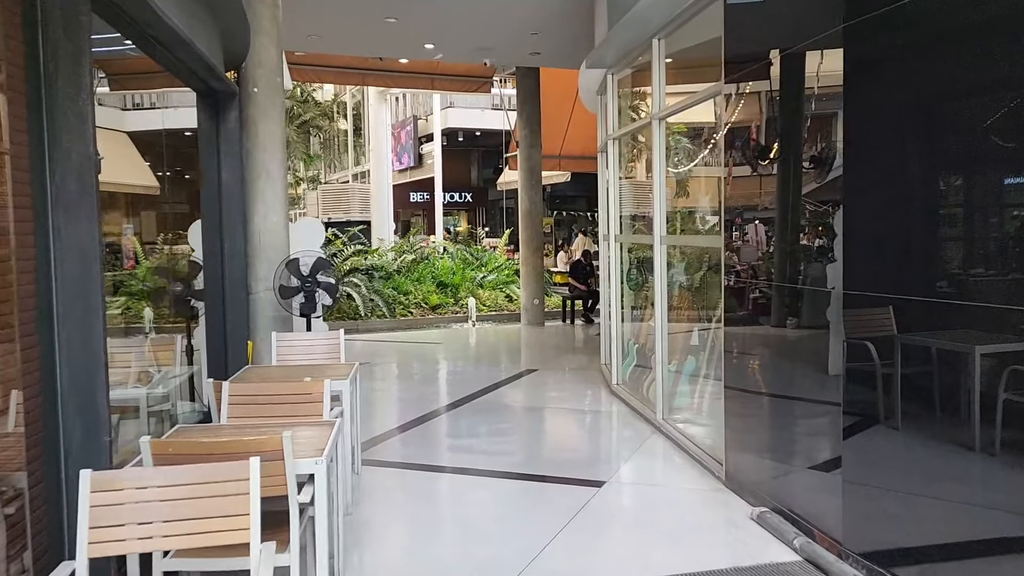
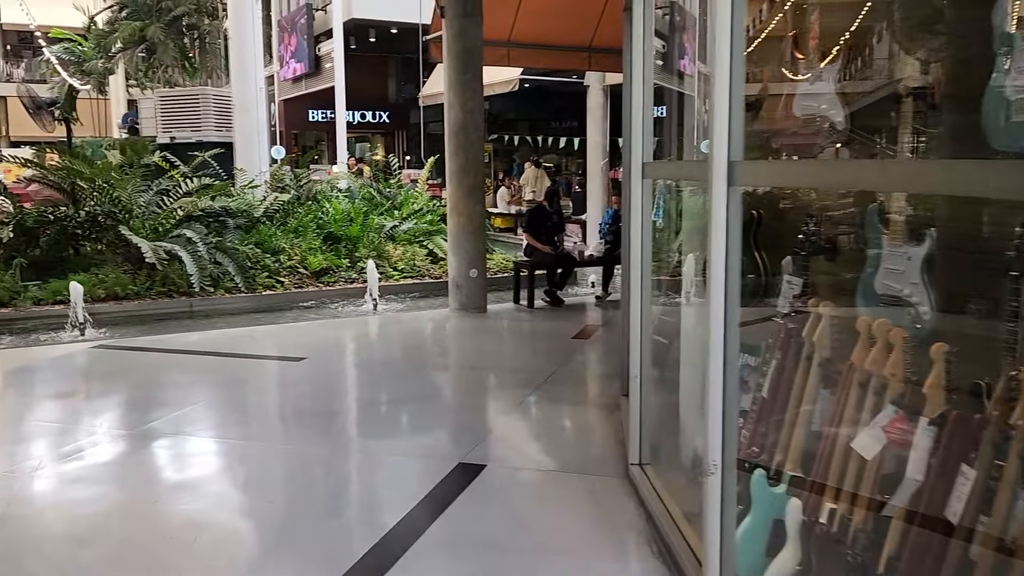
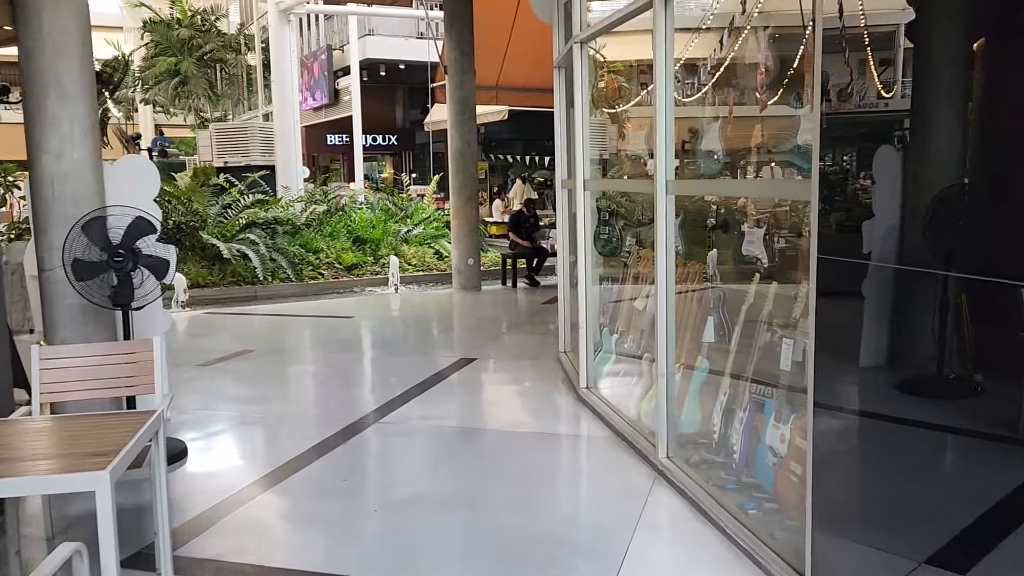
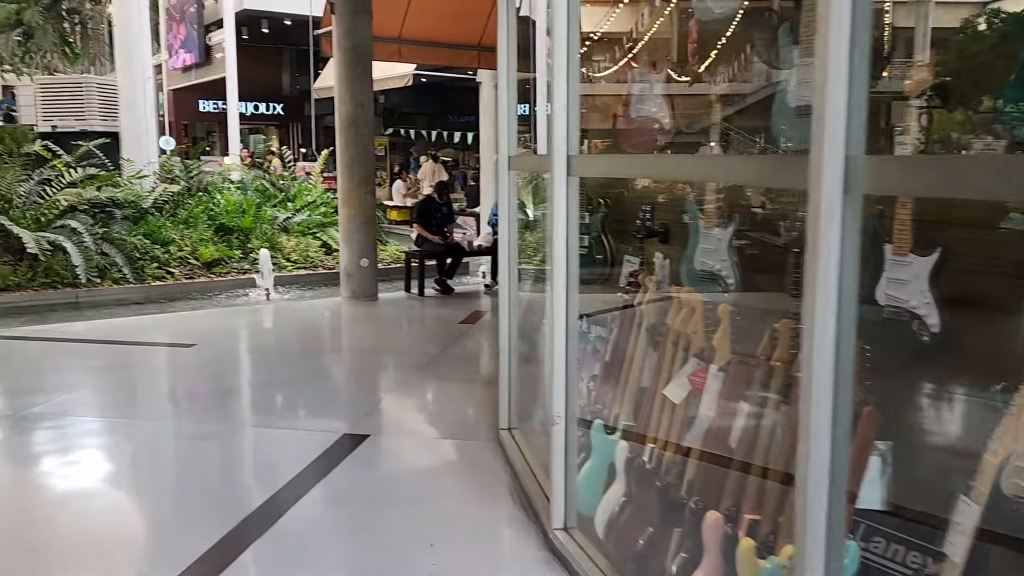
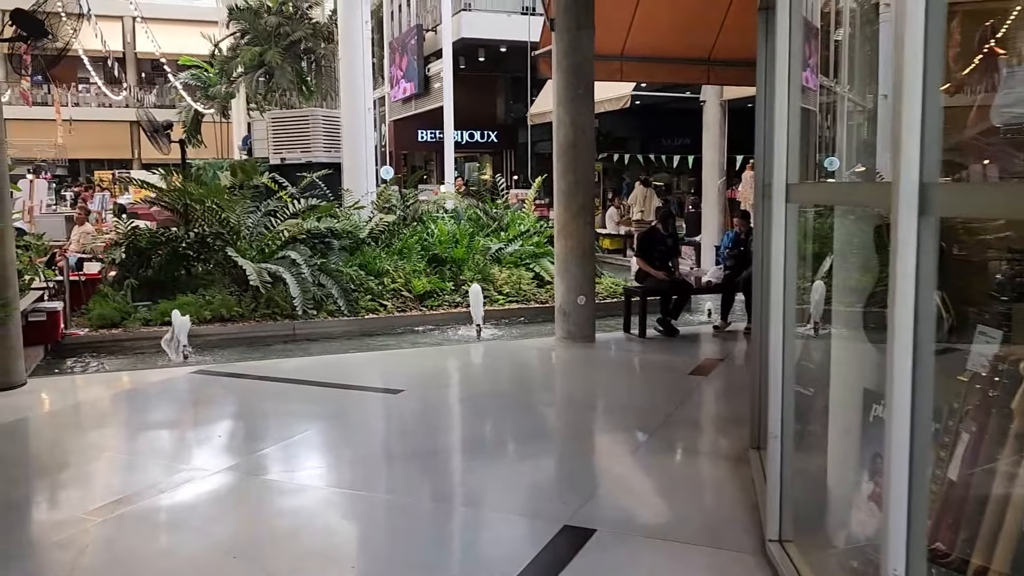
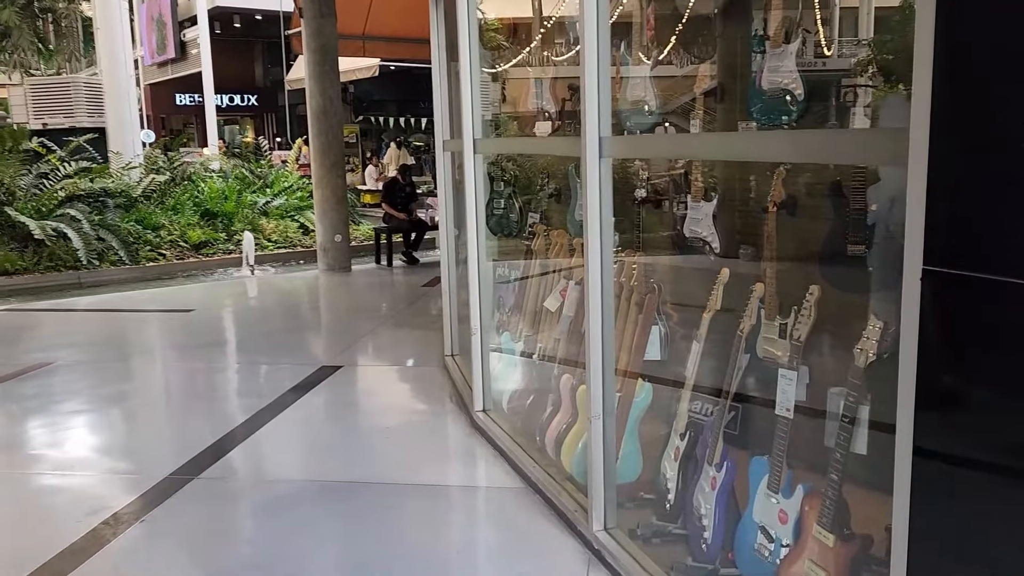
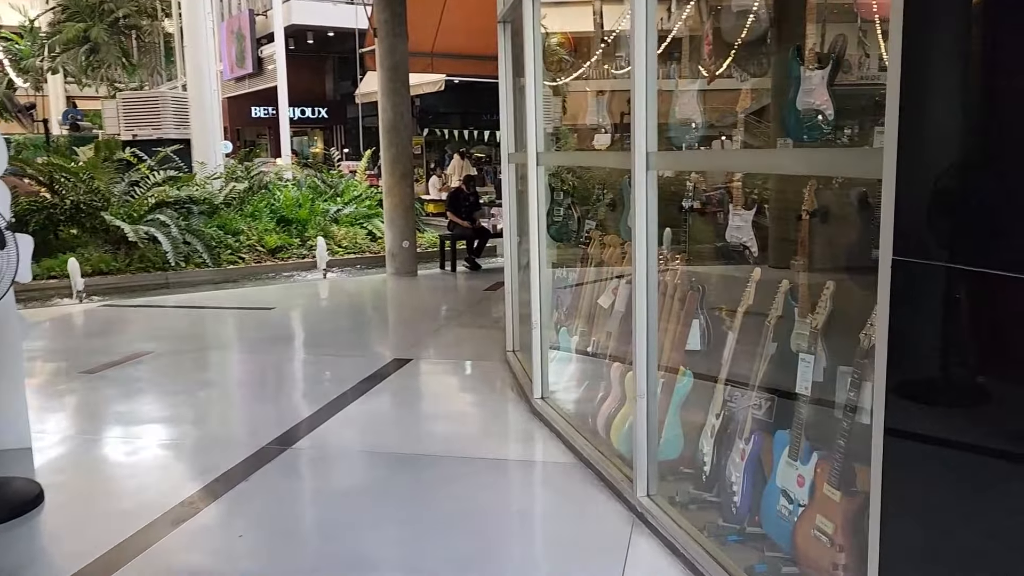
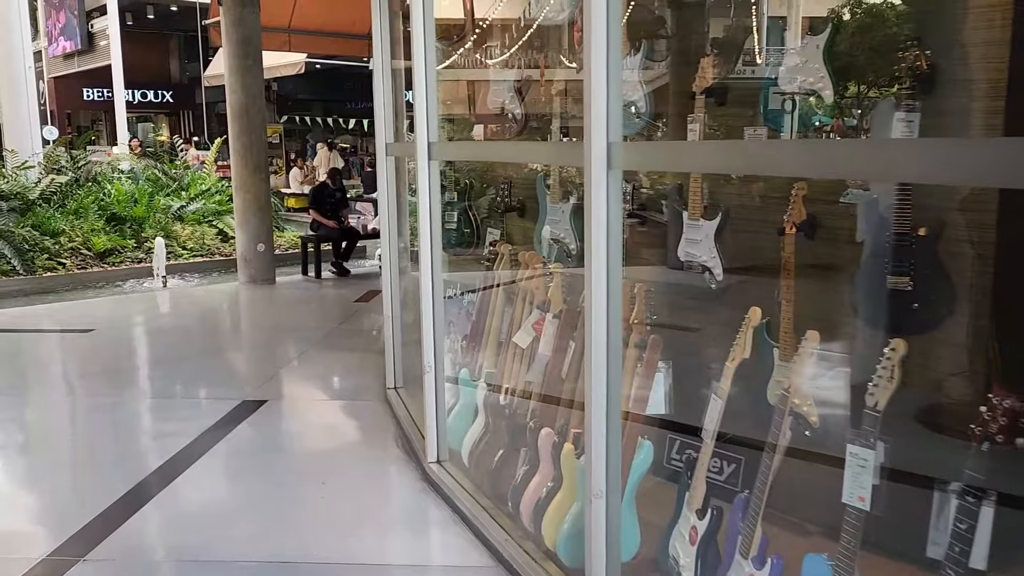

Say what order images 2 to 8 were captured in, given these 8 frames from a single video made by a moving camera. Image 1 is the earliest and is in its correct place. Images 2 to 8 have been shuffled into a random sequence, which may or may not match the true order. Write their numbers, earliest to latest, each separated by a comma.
3, 7, 6, 8, 4, 2, 5
